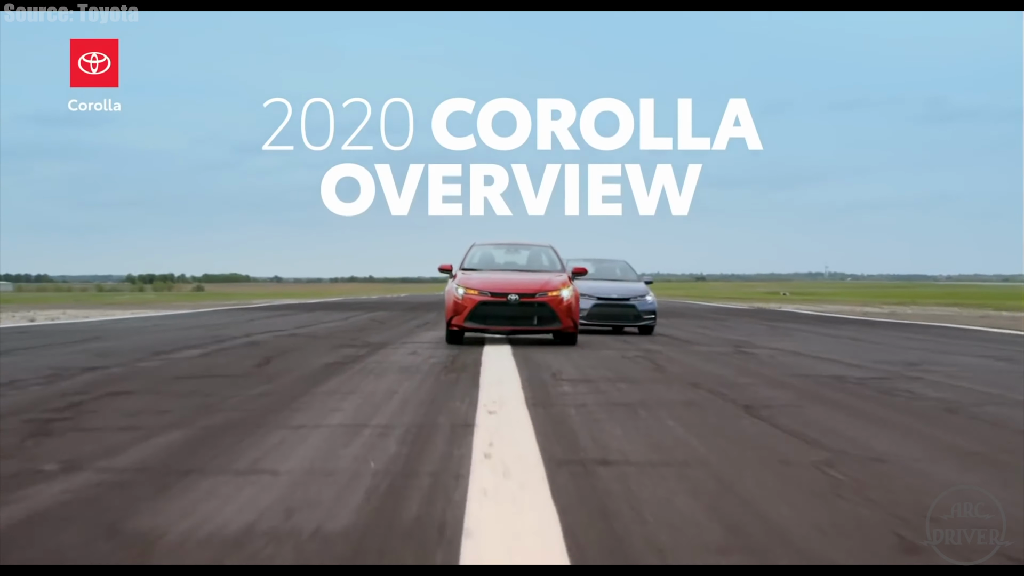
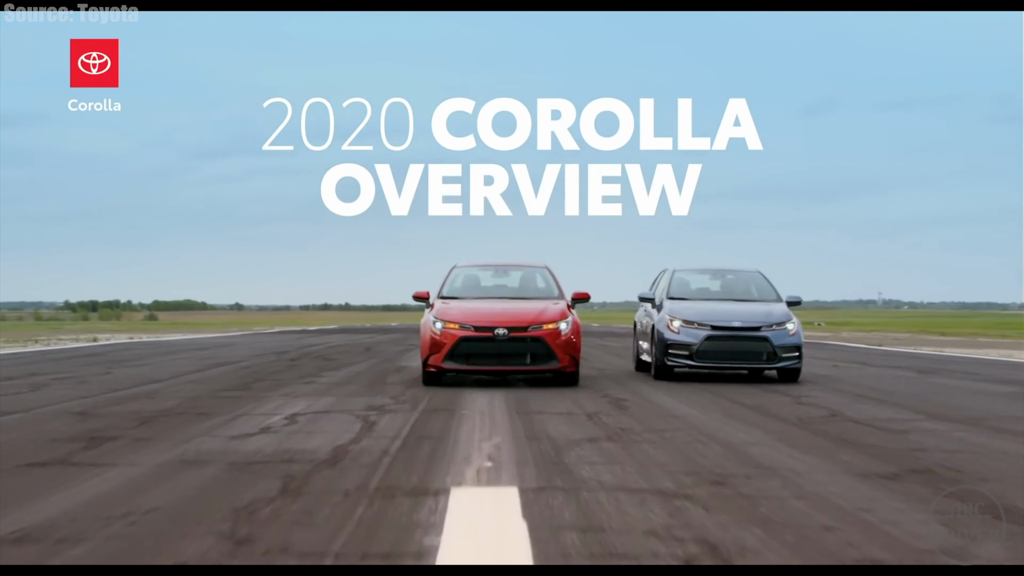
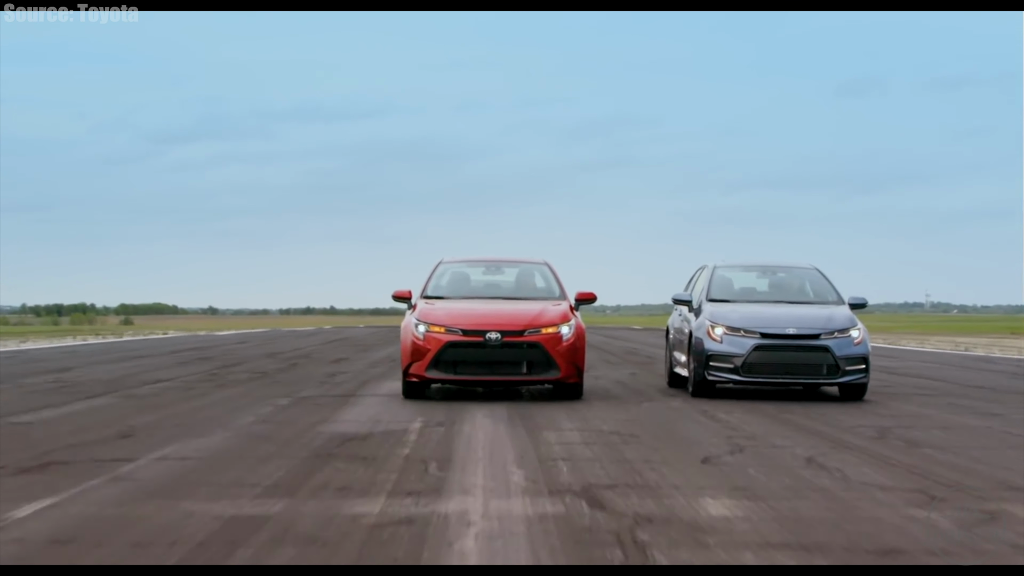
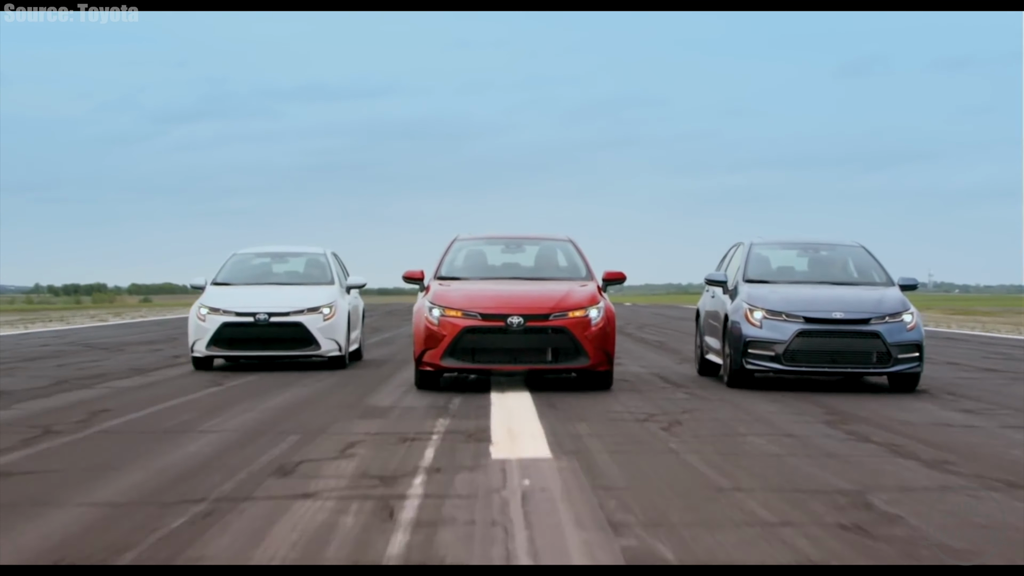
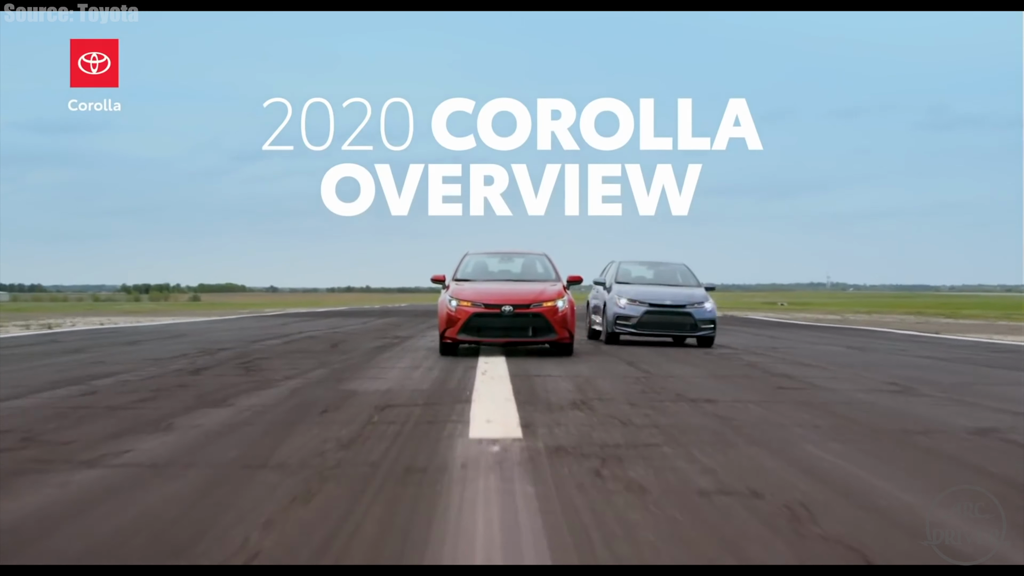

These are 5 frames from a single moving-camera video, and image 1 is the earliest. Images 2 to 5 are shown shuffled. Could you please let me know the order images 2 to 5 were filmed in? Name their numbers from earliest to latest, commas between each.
5, 2, 3, 4
